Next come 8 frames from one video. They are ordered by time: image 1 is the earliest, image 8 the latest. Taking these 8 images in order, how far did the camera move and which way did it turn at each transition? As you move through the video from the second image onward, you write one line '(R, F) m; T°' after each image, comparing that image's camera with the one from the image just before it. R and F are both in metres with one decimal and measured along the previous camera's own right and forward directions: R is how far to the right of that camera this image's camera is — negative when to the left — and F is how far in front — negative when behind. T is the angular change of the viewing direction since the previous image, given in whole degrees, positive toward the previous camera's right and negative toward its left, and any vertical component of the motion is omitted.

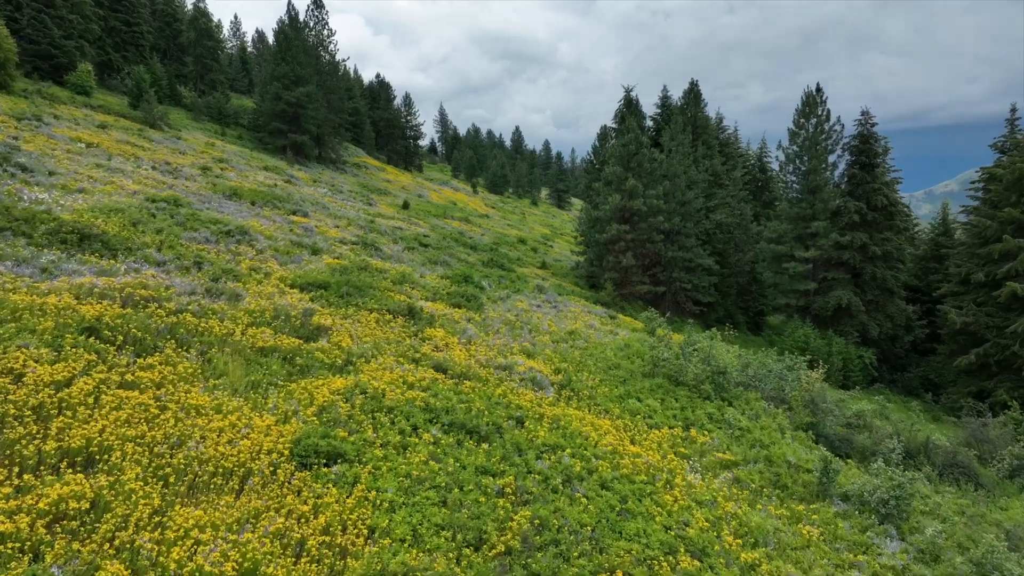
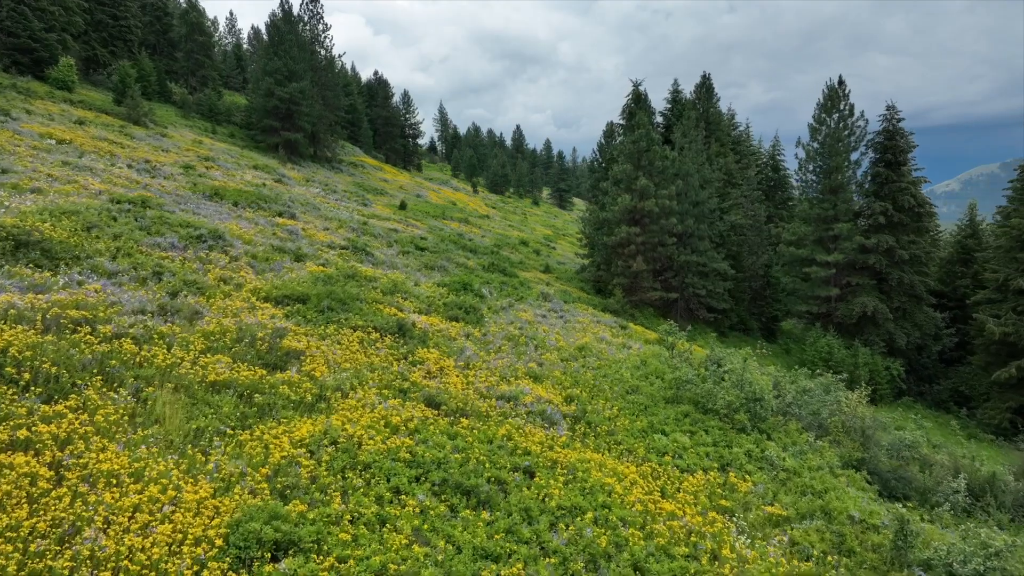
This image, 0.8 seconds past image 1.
(-0.1, +1.8) m; 0°
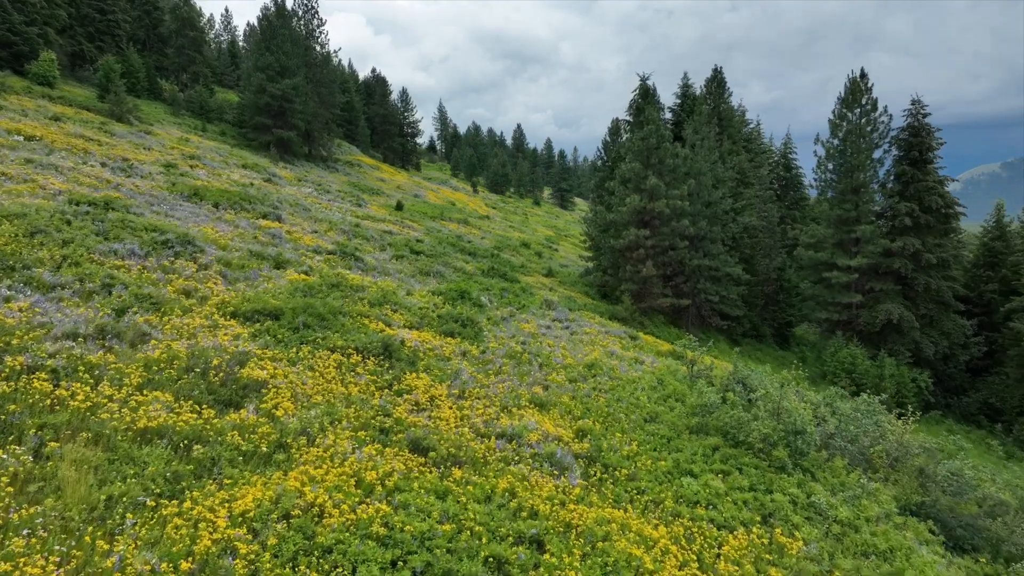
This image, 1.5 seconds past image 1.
(0.0, +1.7) m; 0°
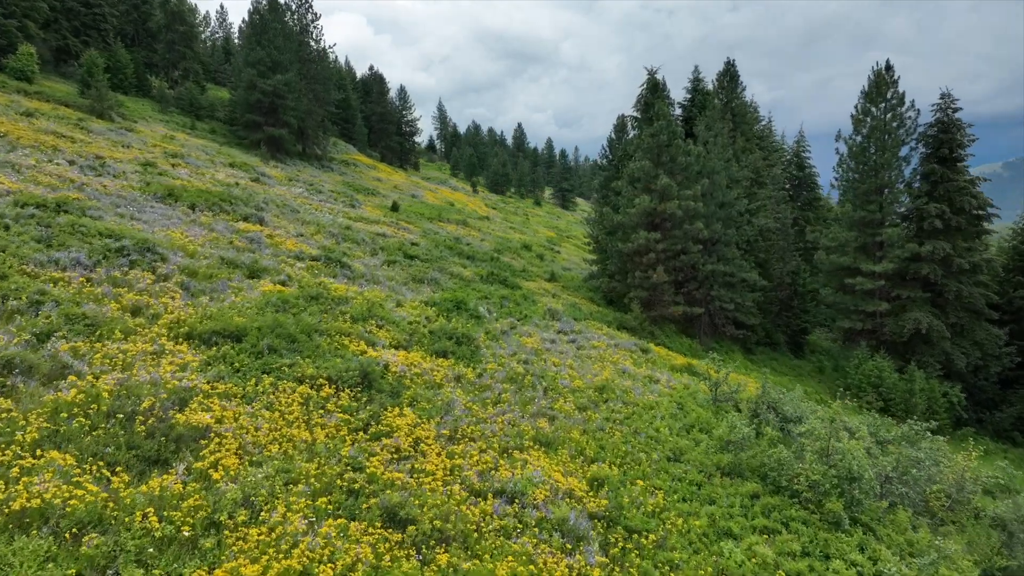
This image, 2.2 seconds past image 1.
(0.0, +1.7) m; 0°
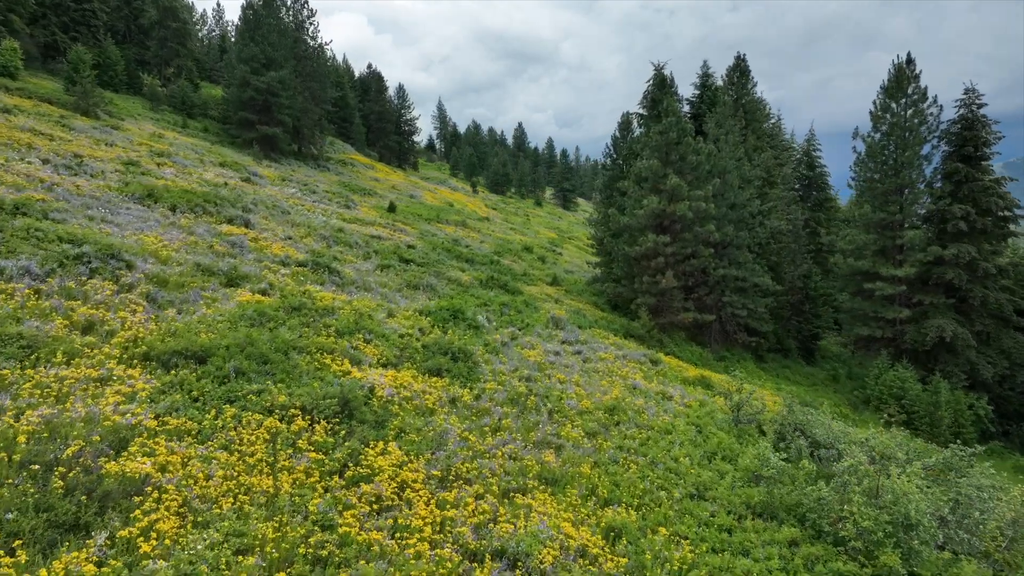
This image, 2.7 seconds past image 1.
(0.0, +1.2) m; 0°
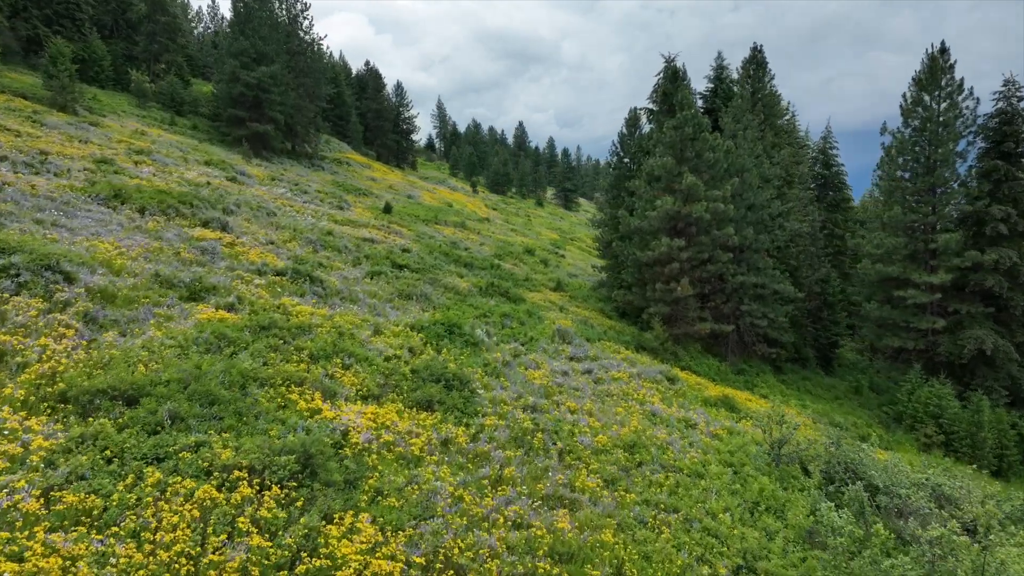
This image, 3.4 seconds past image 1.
(-0.1, +1.7) m; 0°
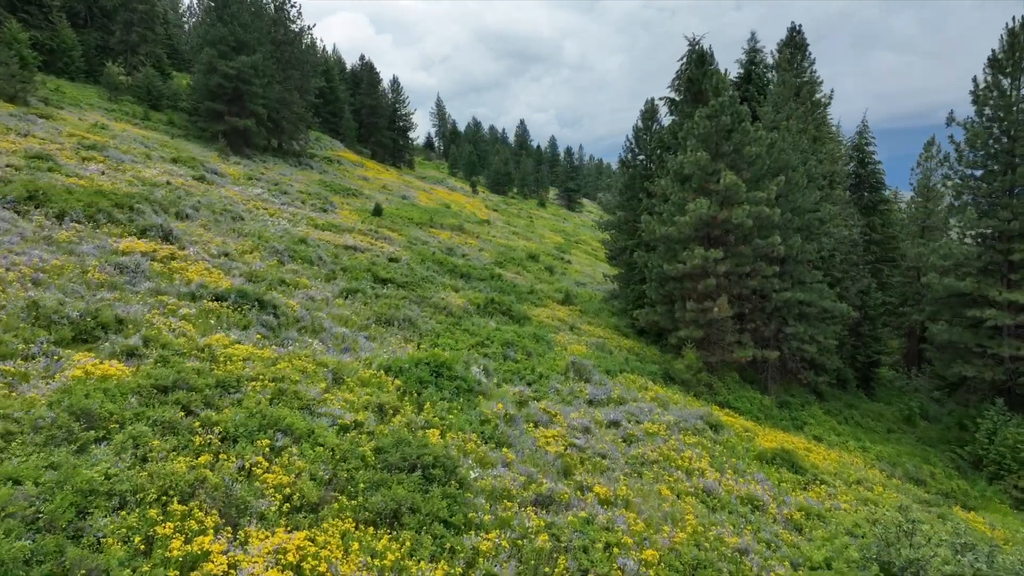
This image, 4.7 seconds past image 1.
(-0.1, +3.3) m; 0°
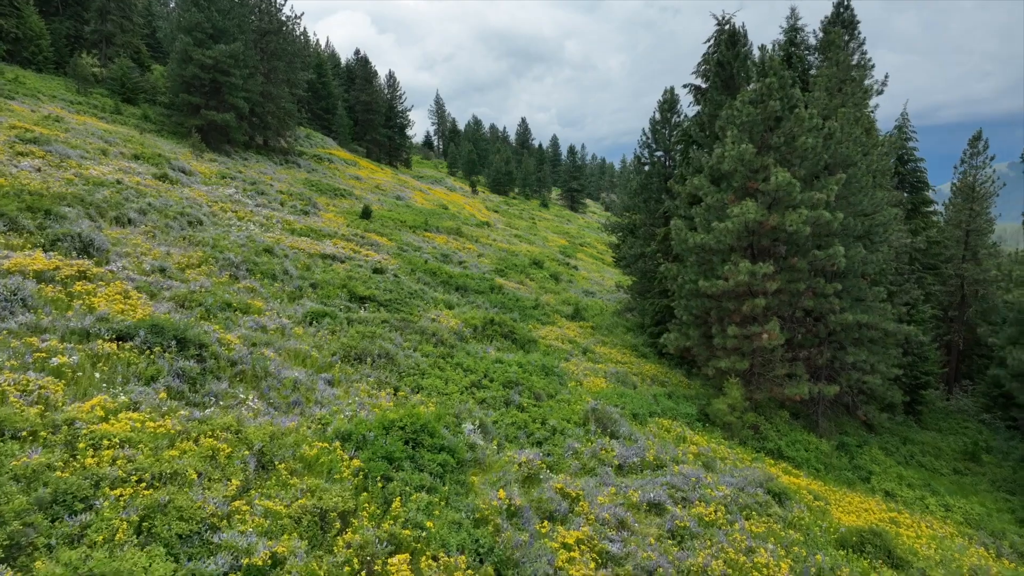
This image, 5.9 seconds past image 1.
(-0.1, +3.1) m; 0°
